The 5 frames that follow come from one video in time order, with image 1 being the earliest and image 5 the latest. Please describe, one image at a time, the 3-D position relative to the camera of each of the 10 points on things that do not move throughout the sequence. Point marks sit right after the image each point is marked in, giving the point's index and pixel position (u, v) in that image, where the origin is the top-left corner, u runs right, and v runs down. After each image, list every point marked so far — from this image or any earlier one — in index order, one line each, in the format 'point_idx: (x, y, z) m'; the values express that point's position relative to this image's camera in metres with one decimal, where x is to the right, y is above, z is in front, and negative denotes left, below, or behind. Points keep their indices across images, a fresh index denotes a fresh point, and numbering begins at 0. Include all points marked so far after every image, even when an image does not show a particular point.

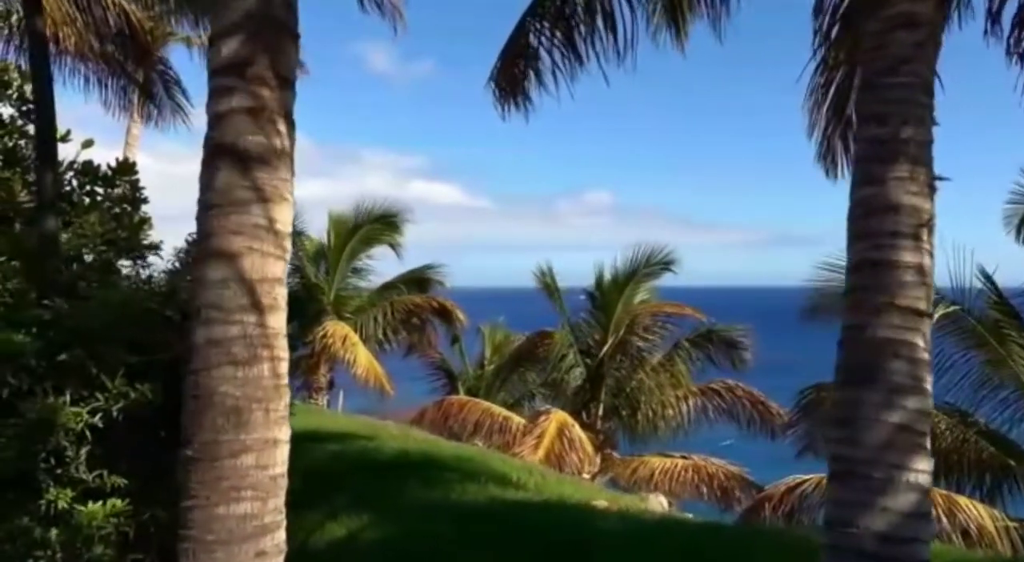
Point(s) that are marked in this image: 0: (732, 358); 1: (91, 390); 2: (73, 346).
0: (+3.6, -1.2, +19.1) m
1: (-2.3, -0.6, +6.4) m
2: (-2.4, -0.4, +6.5) m
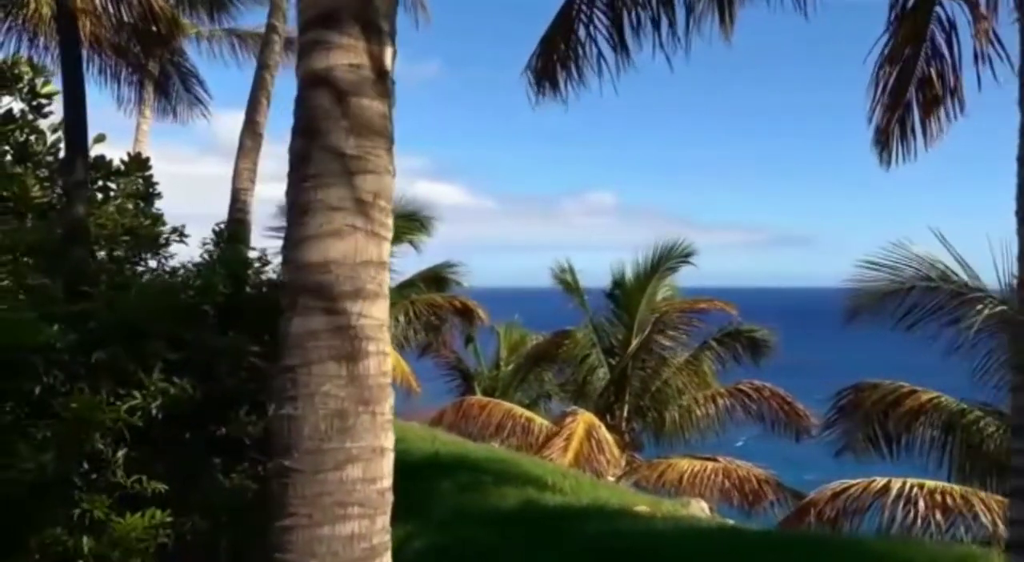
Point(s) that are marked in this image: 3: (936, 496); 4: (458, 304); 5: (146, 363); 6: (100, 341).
0: (+3.9, -1.2, +18.7) m
1: (-2.0, -0.6, +6.0) m
2: (-2.1, -0.3, +6.1) m
3: (+3.9, -2.0, +10.9) m
4: (-0.9, -0.4, +19.7) m
5: (-1.9, -0.4, +6.1) m
6: (-2.1, -0.3, +6.1) m
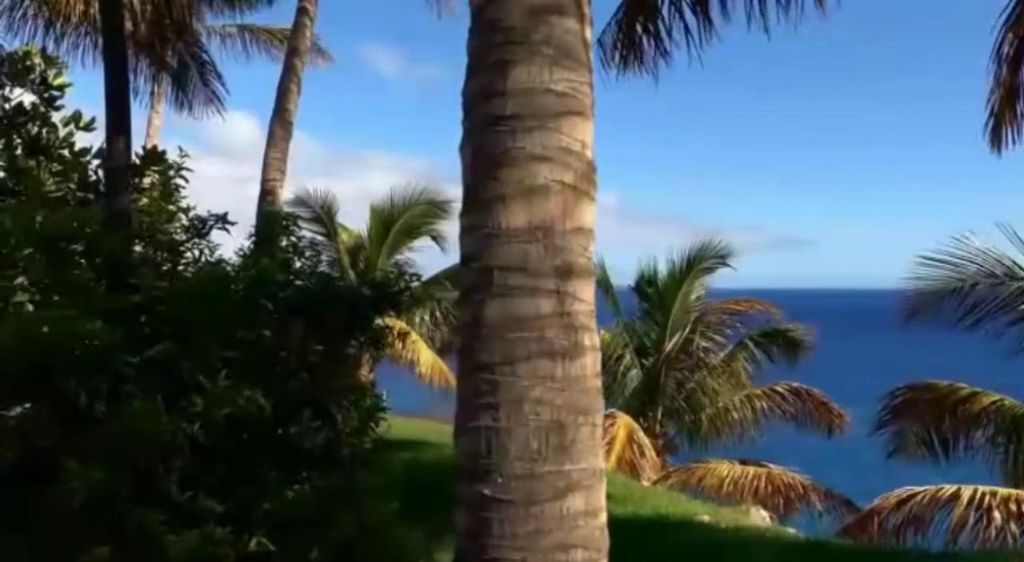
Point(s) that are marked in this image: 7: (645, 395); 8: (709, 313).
0: (+4.4, -1.2, +18.1) m
1: (-1.5, -0.5, +5.4) m
2: (-1.6, -0.3, +5.5) m
3: (+4.4, -2.0, +10.2) m
4: (-0.4, -0.4, +19.1) m
5: (-1.4, -0.4, +5.4) m
6: (-1.7, -0.3, +5.4) m
7: (+2.0, -1.7, +17.9) m
8: (+2.8, -0.4, +17.6) m
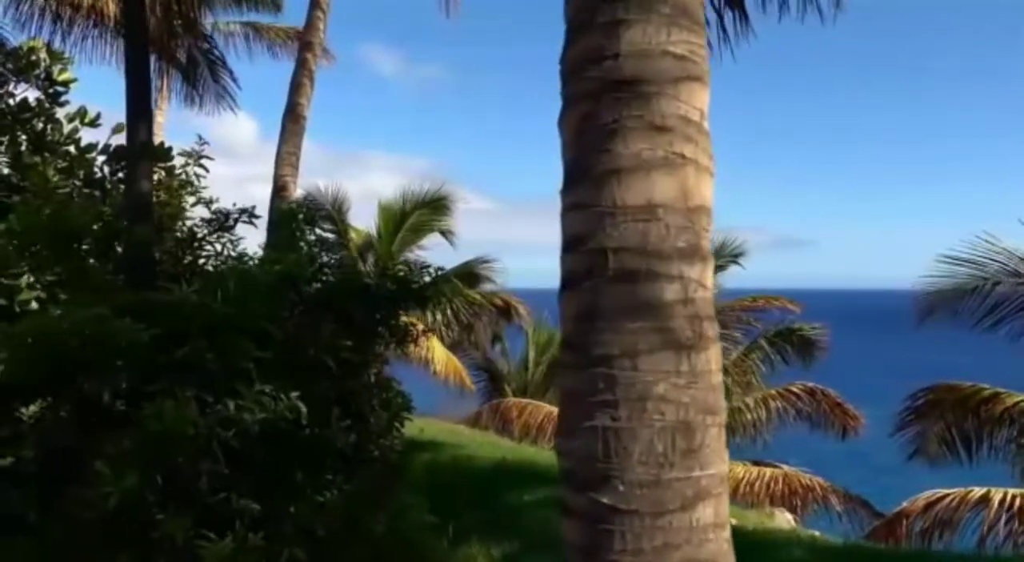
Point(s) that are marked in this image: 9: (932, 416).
0: (+4.5, -1.2, +17.9) m
1: (-1.3, -0.5, +5.2) m
2: (-1.4, -0.3, +5.2) m
3: (+4.6, -2.0, +10.0) m
4: (-0.3, -0.3, +18.8) m
5: (-1.2, -0.4, +5.2) m
6: (-1.5, -0.2, +5.2) m
7: (+2.2, -1.7, +17.6) m
8: (+3.0, -0.4, +17.3) m
9: (+3.9, -1.2, +10.6) m
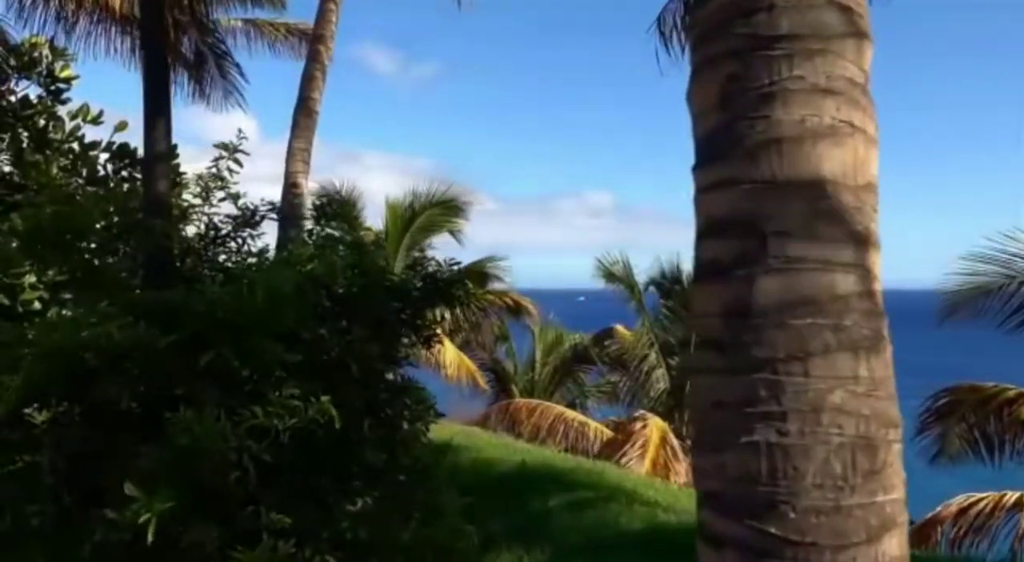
0: (+4.7, -1.2, +17.6) m
1: (-1.1, -0.5, +4.9) m
2: (-1.3, -0.2, +5.0) m
3: (+4.7, -1.9, +9.8) m
4: (-0.1, -0.3, +18.6) m
5: (-1.1, -0.4, +5.0) m
6: (-1.3, -0.2, +4.9) m
7: (+2.4, -1.7, +17.4) m
8: (+3.2, -0.4, +17.1) m
9: (+4.0, -1.2, +10.3) m
